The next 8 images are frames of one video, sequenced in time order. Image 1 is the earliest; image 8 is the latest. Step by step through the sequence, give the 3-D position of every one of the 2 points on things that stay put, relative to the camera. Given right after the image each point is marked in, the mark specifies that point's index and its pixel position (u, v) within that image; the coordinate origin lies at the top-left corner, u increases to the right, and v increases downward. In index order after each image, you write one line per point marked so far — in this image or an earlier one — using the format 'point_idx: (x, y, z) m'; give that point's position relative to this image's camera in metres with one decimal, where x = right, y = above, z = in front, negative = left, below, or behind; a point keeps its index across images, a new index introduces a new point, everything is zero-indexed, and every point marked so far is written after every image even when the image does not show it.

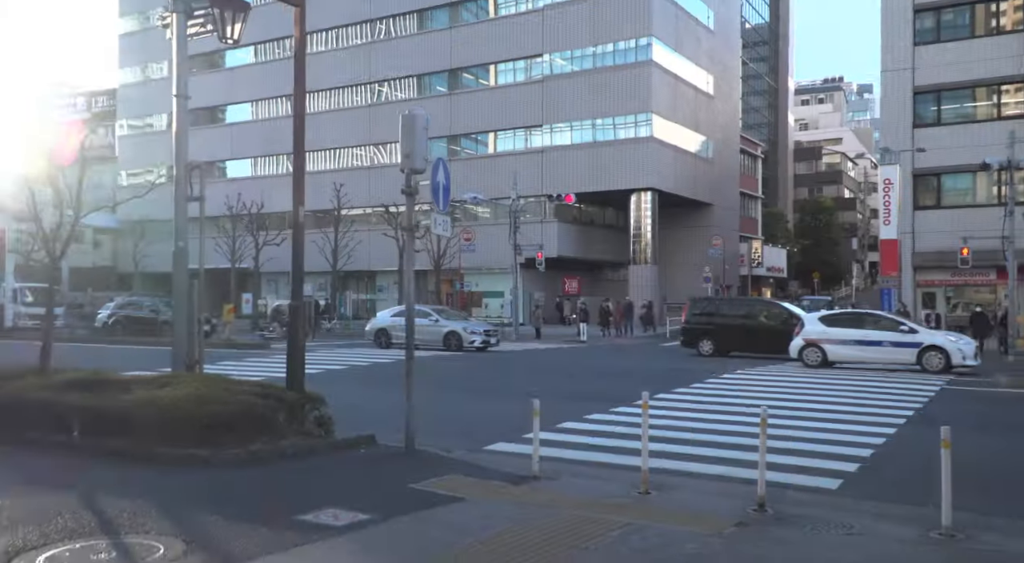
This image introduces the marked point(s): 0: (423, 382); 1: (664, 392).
0: (-1.7, -2.1, +18.8) m
1: (+3.1, -2.1, +17.5) m
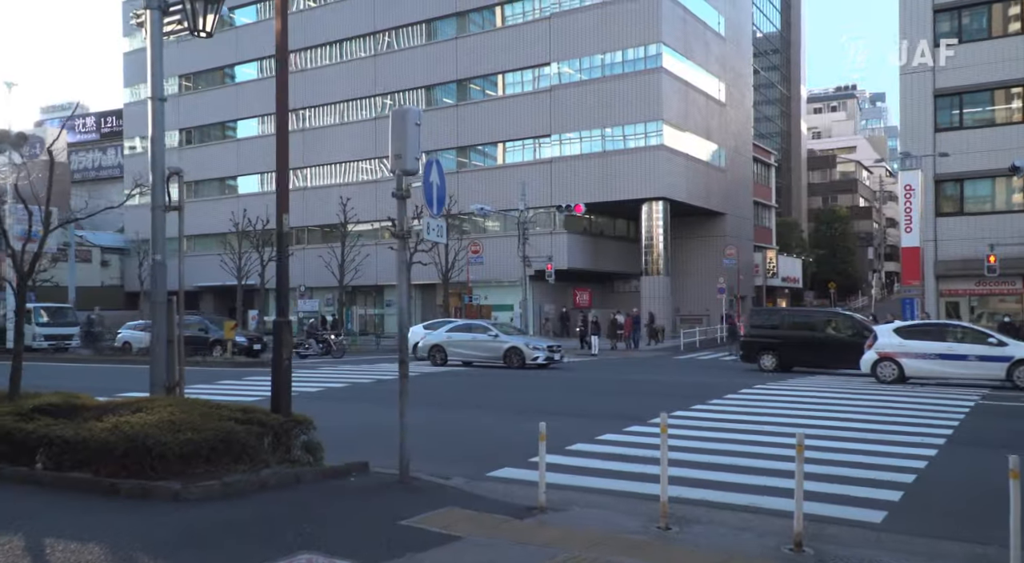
0: (-1.5, -2.4, +17.9) m
1: (+3.3, -2.3, +16.6) m
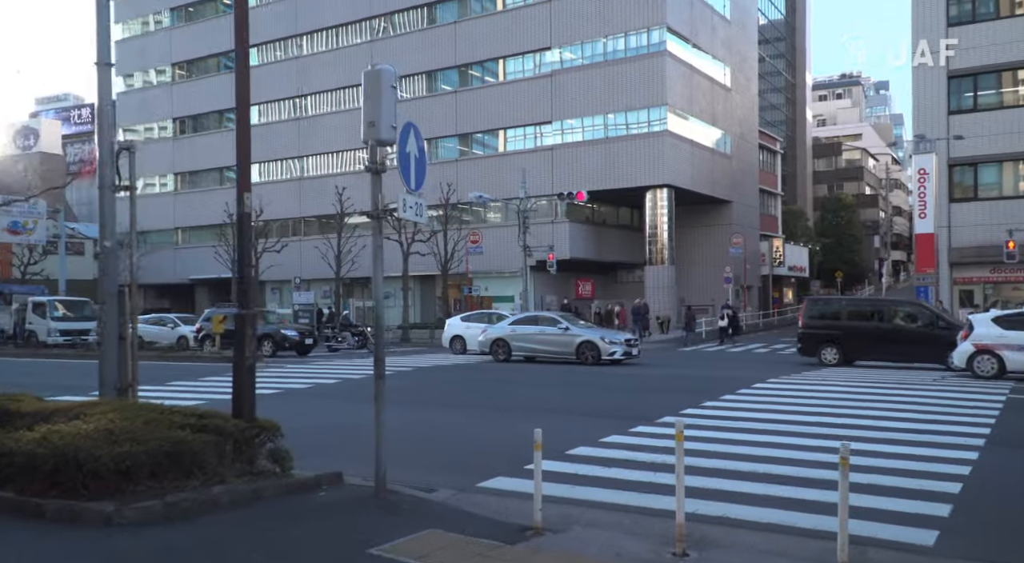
0: (-1.6, -2.2, +16.8) m
1: (+3.2, -2.1, +15.4) m
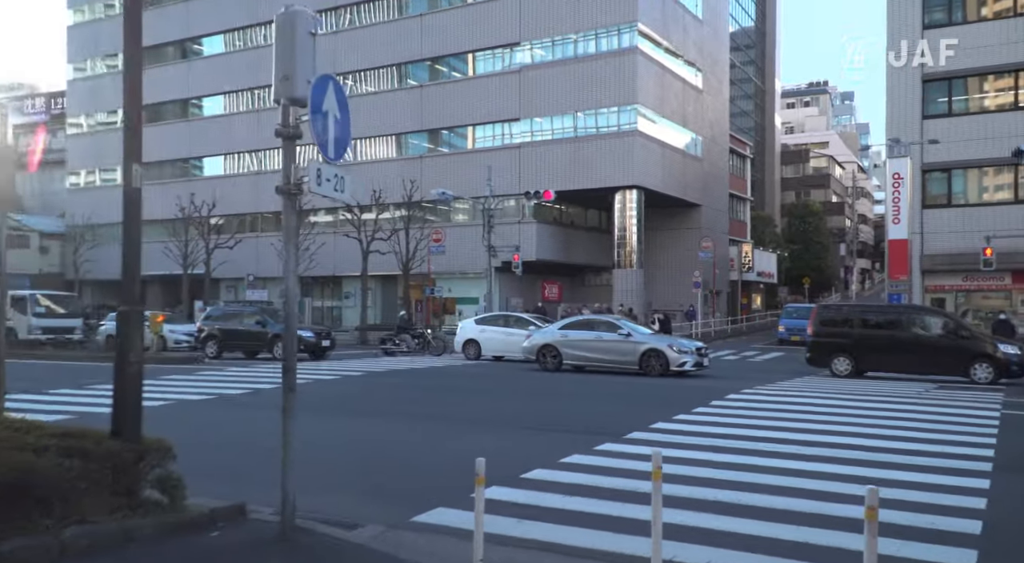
0: (-2.3, -2.2, +15.2) m
1: (+2.5, -2.1, +14.1) m
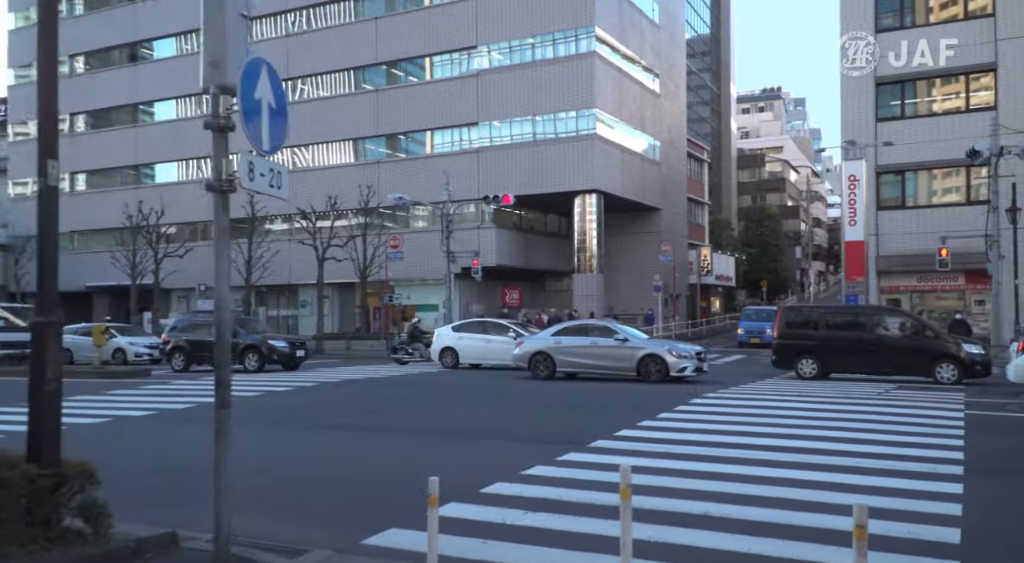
0: (-3.0, -2.3, +14.6) m
1: (+1.9, -2.2, +13.7) m
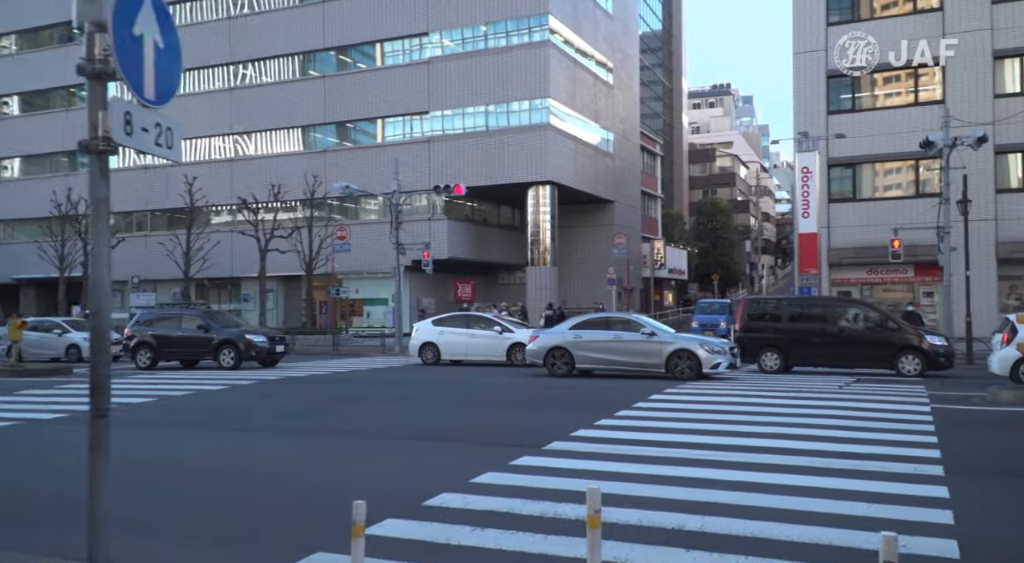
0: (-3.8, -2.1, +13.5) m
1: (+1.2, -2.0, +12.8) m
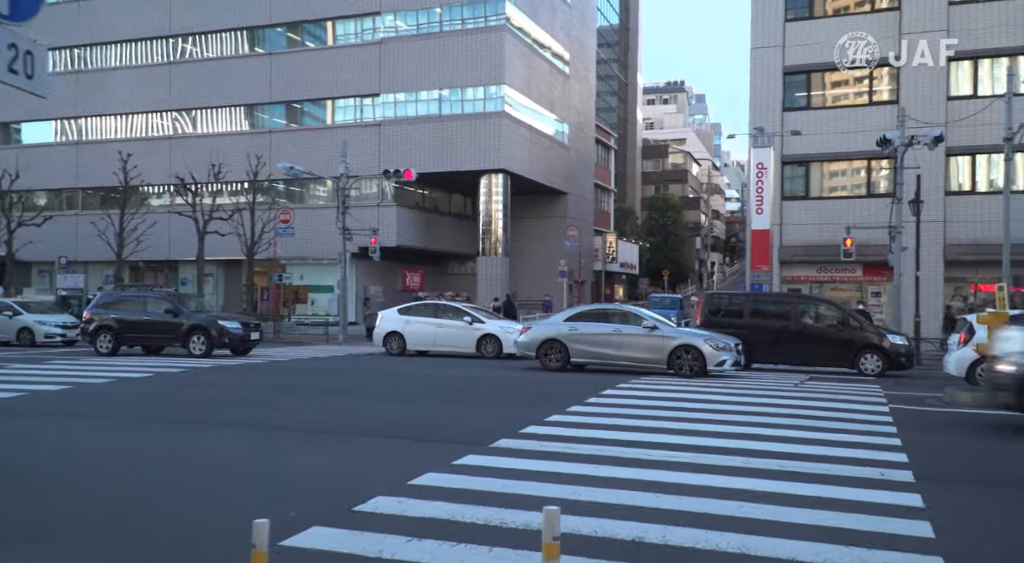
0: (-4.5, -1.8, +12.4) m
1: (+0.5, -1.9, +12.0) m
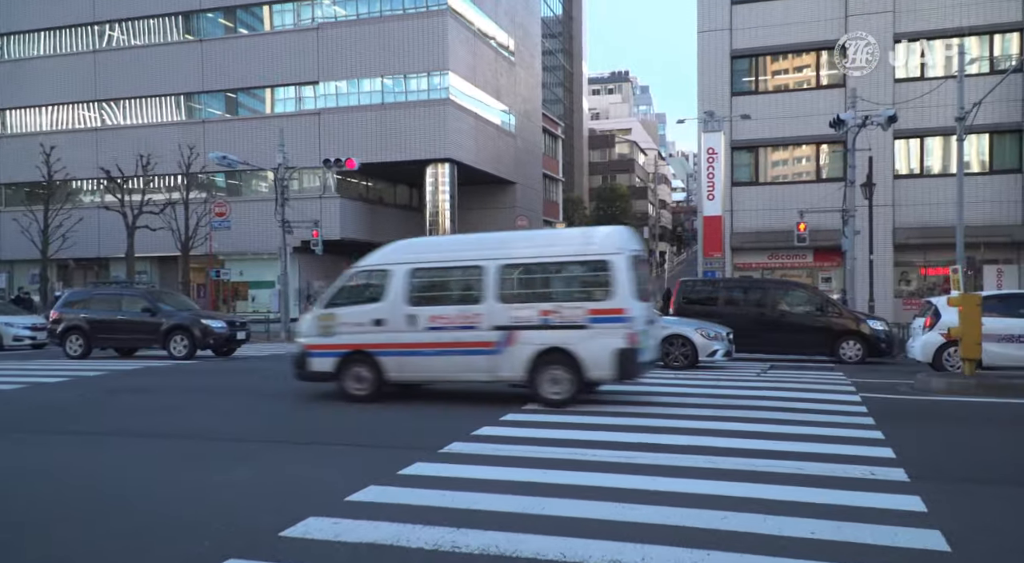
0: (-5.1, -1.8, +11.2) m
1: (-0.1, -1.7, +11.0) m
